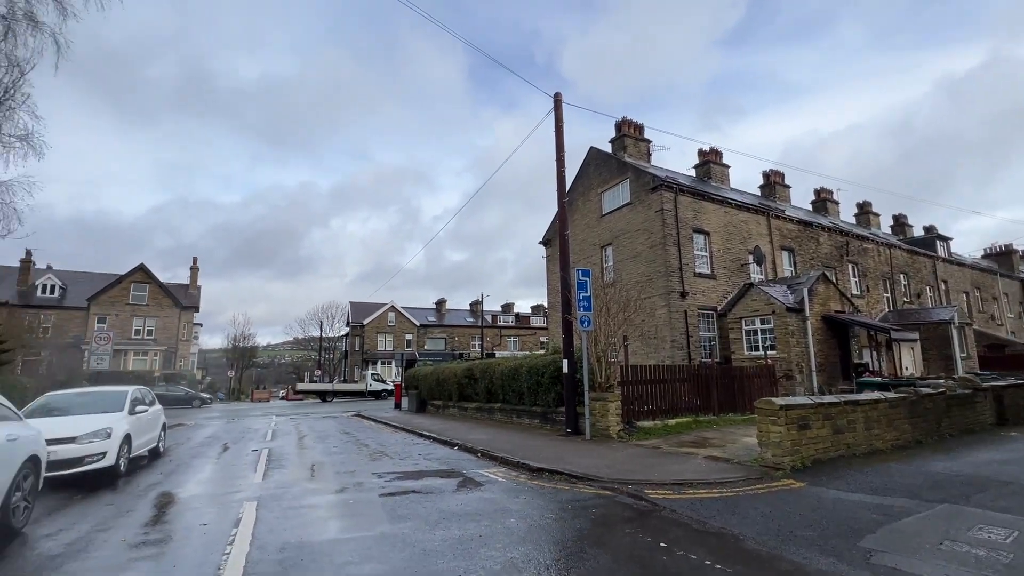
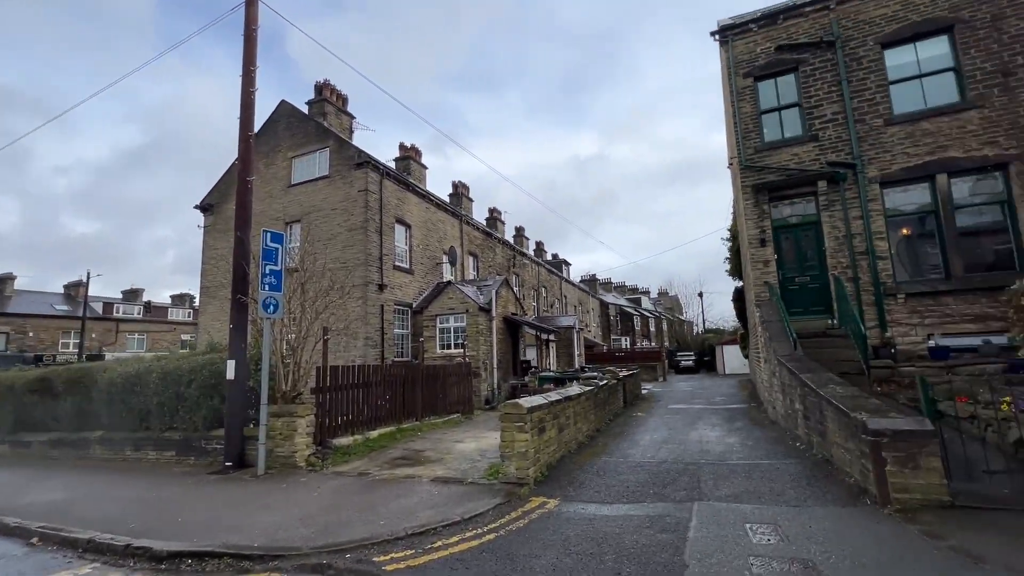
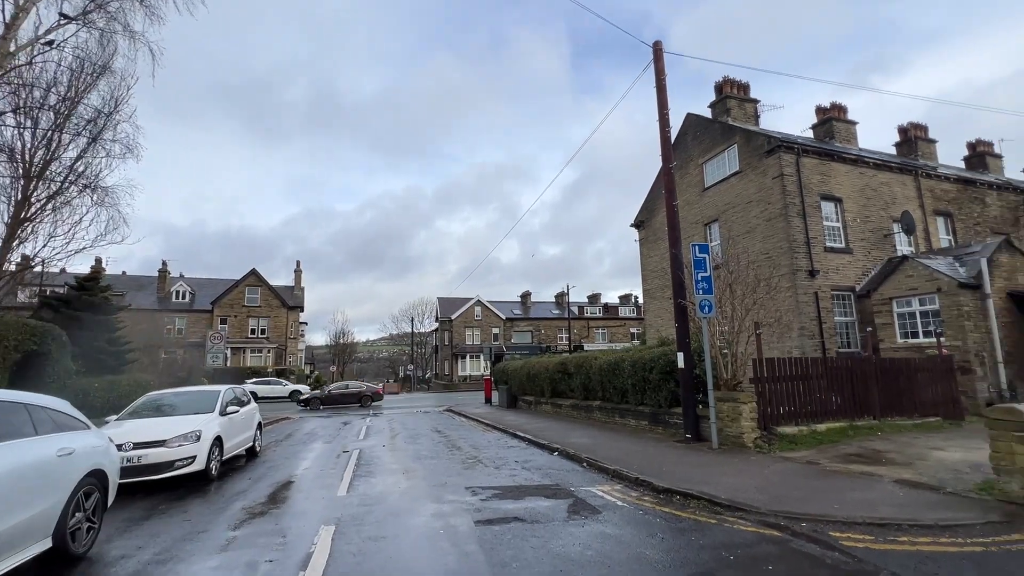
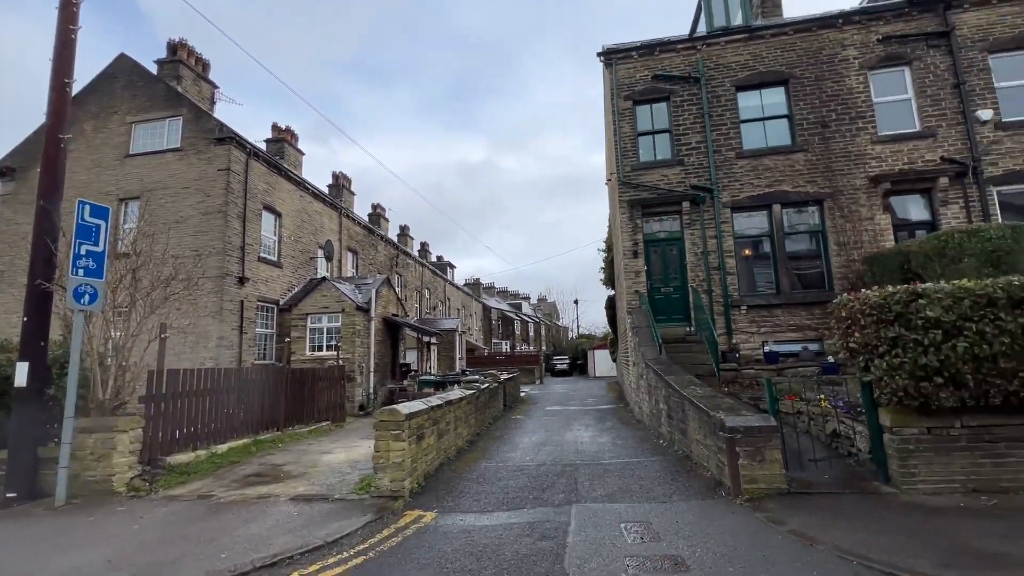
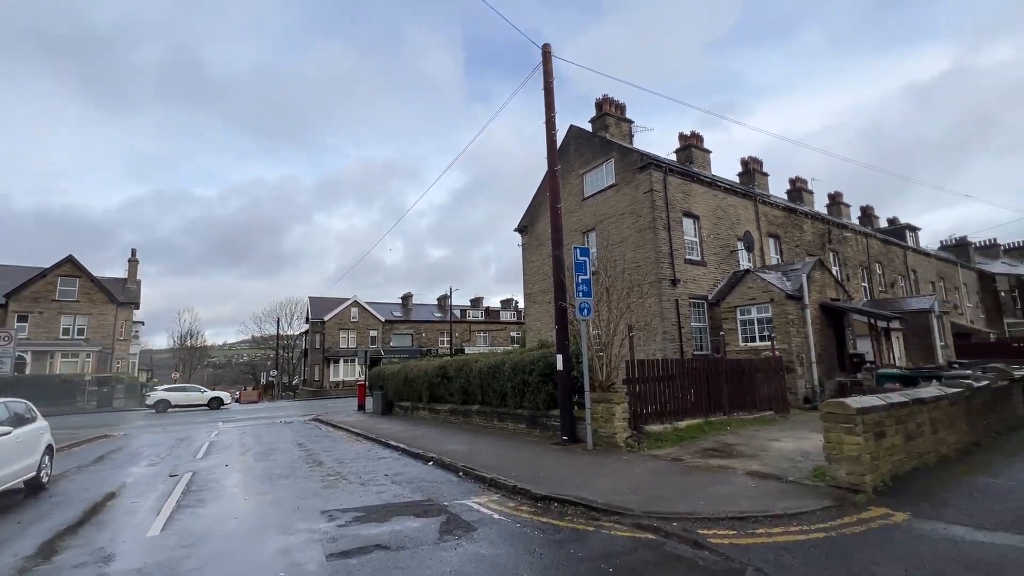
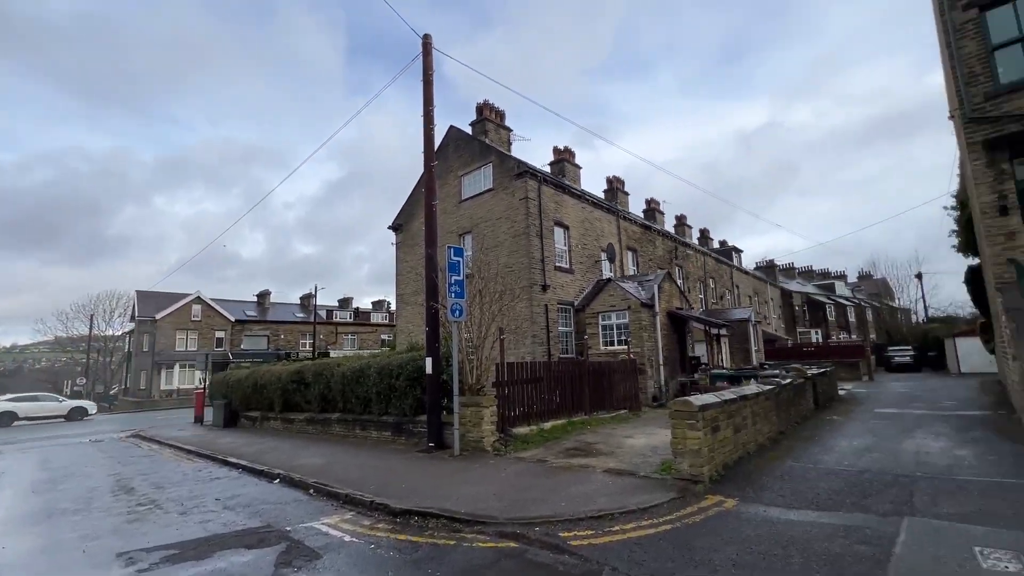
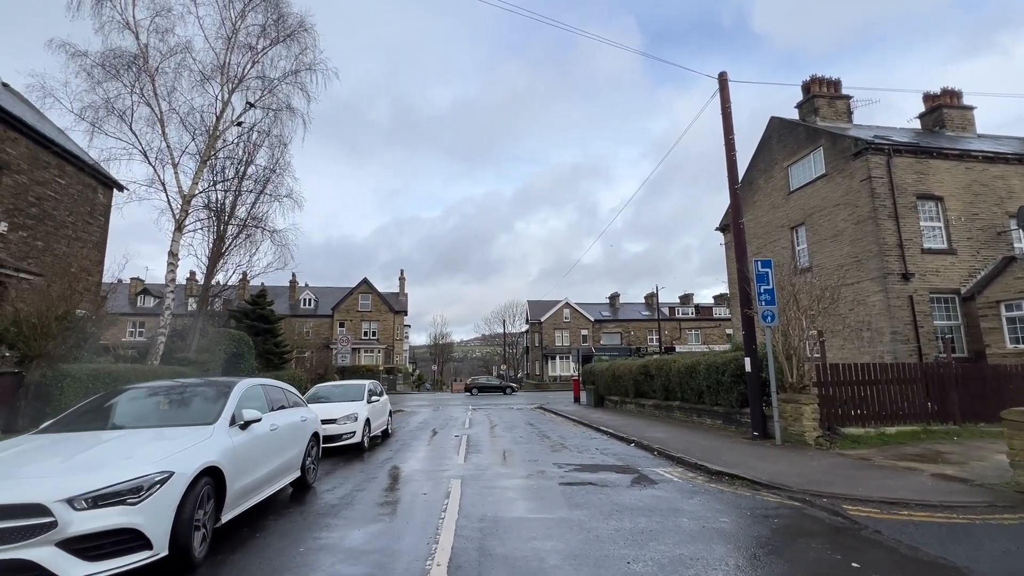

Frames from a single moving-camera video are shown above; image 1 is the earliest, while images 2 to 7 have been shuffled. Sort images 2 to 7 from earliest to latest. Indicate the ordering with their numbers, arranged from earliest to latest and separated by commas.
7, 3, 5, 6, 2, 4
